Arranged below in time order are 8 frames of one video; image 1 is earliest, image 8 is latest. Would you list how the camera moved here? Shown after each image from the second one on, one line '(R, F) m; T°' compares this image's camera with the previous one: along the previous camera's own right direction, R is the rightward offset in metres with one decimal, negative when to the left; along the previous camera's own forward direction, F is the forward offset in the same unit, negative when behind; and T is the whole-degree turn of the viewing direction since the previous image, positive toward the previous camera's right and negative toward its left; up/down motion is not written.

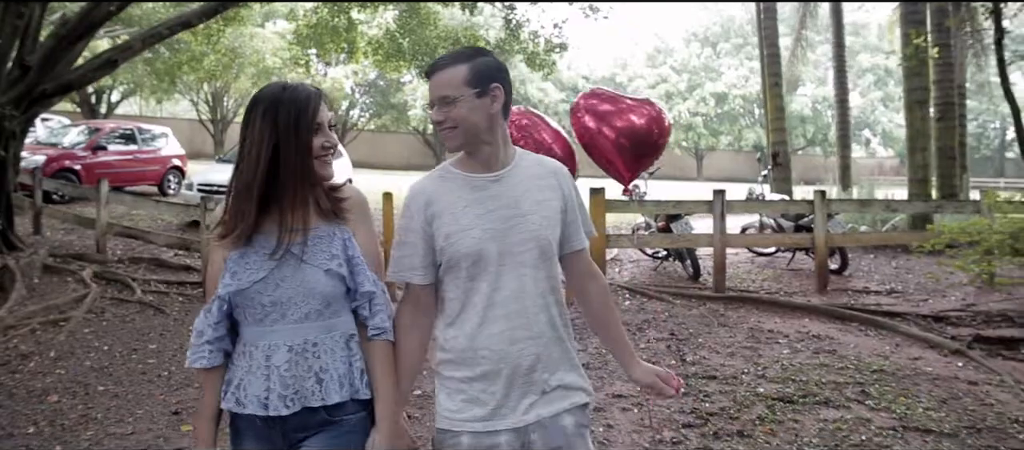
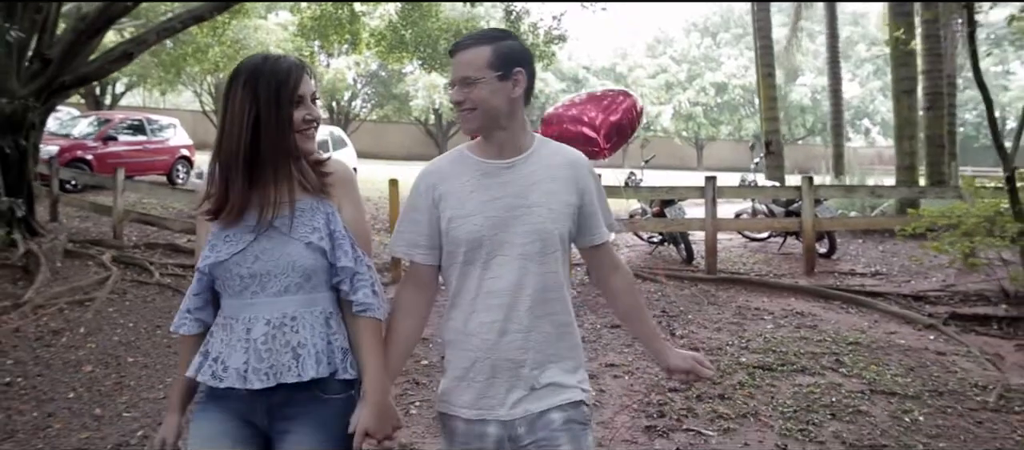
(0.0, -0.4) m; 0°
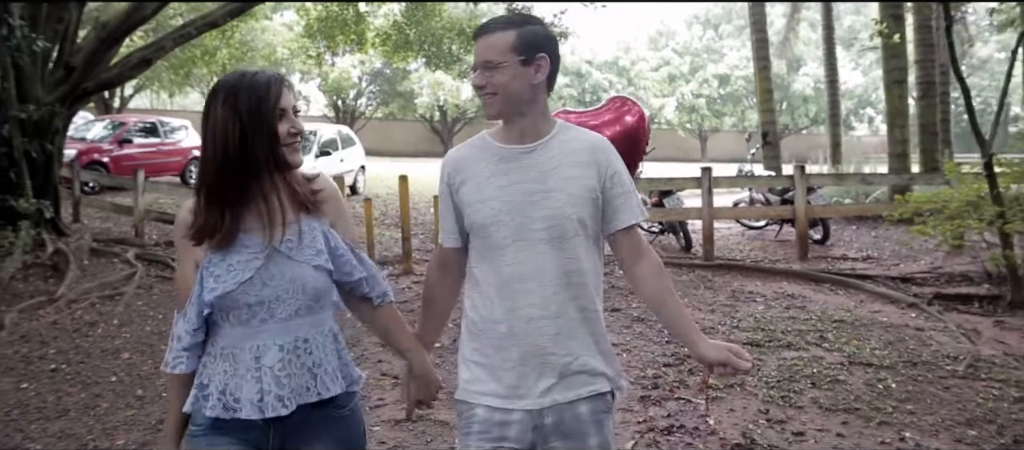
(0.0, -0.4) m; 0°
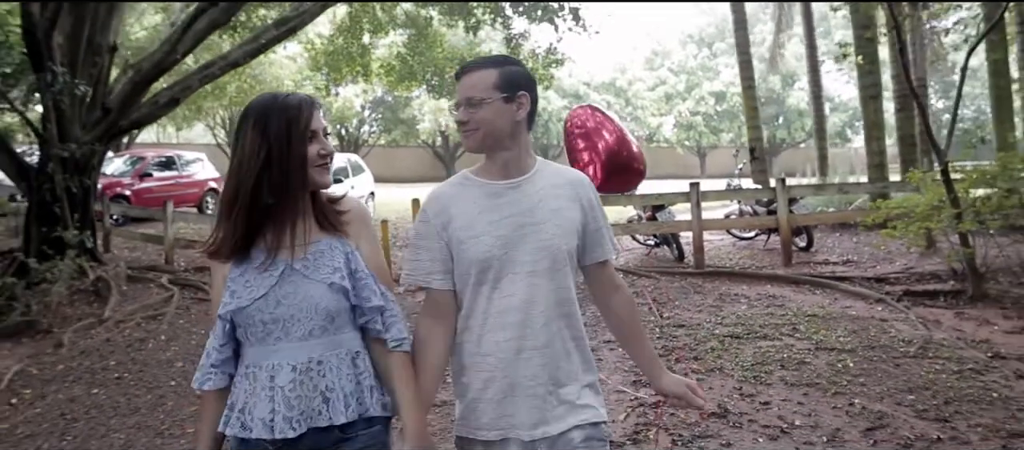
(0.0, -0.8) m; 0°
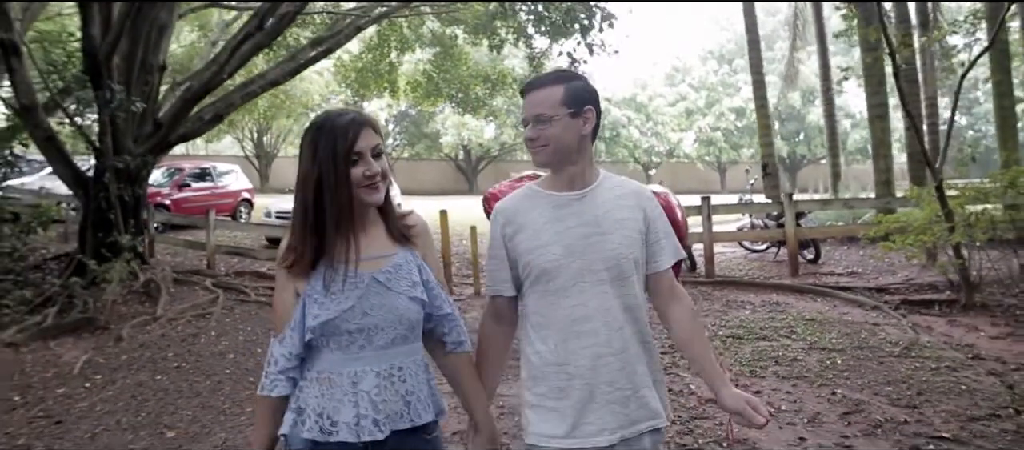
(0.0, -0.7) m; -1°
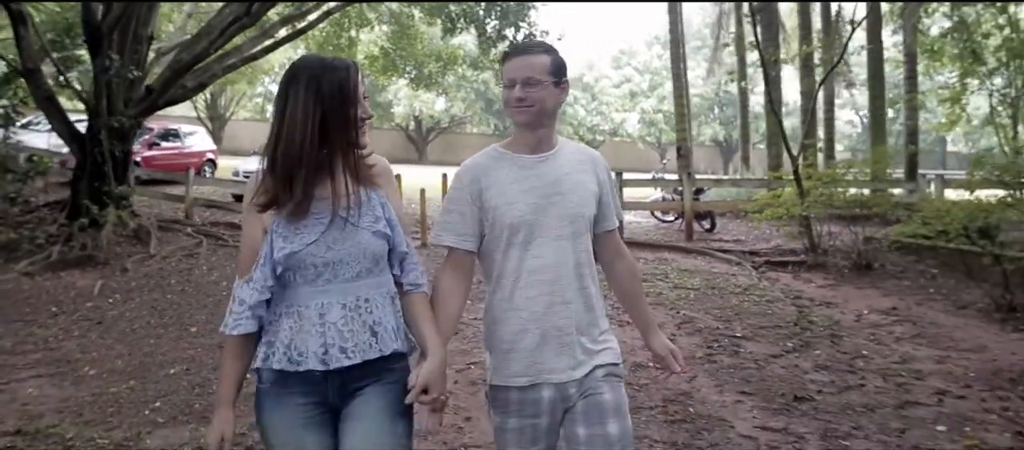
(+0.1, -2.1) m; +4°
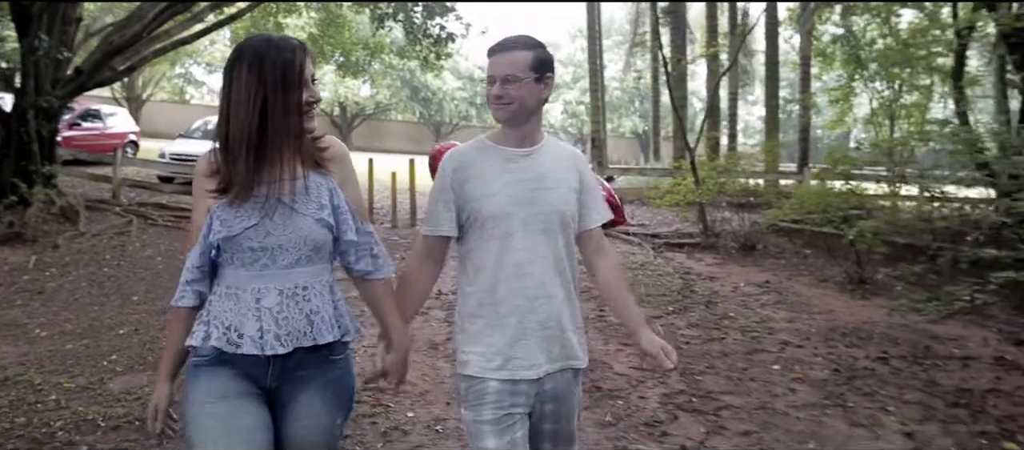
(0.0, -0.9) m; +5°
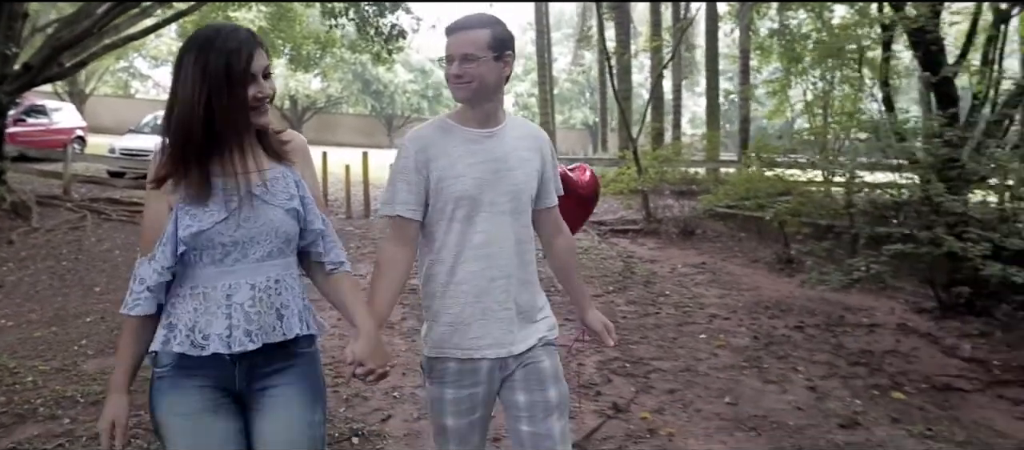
(0.0, -0.5) m; +3°
